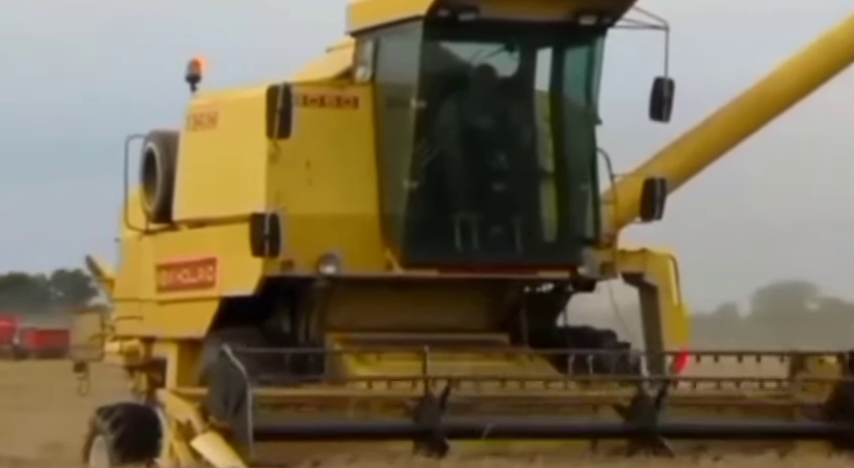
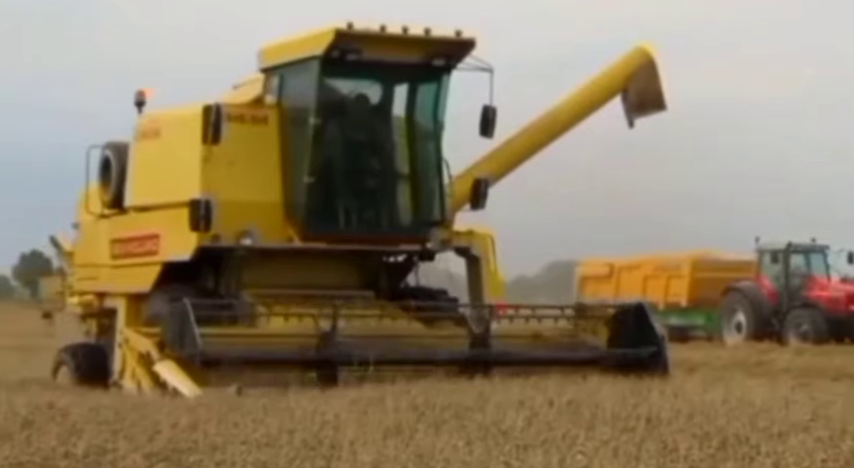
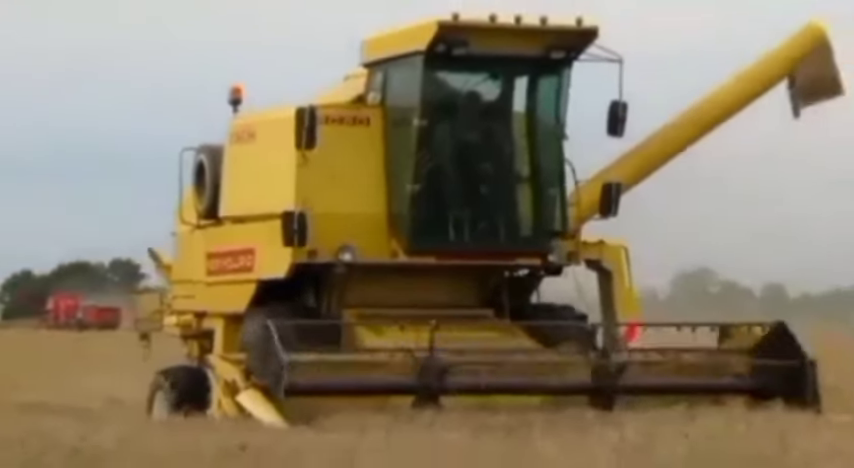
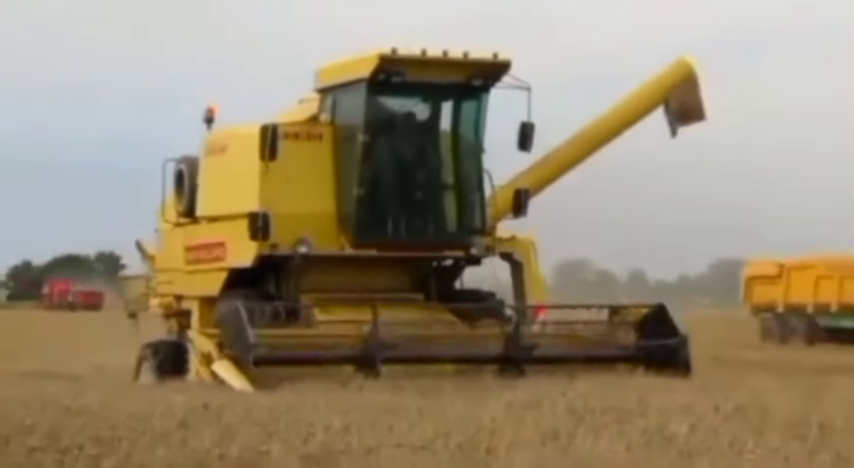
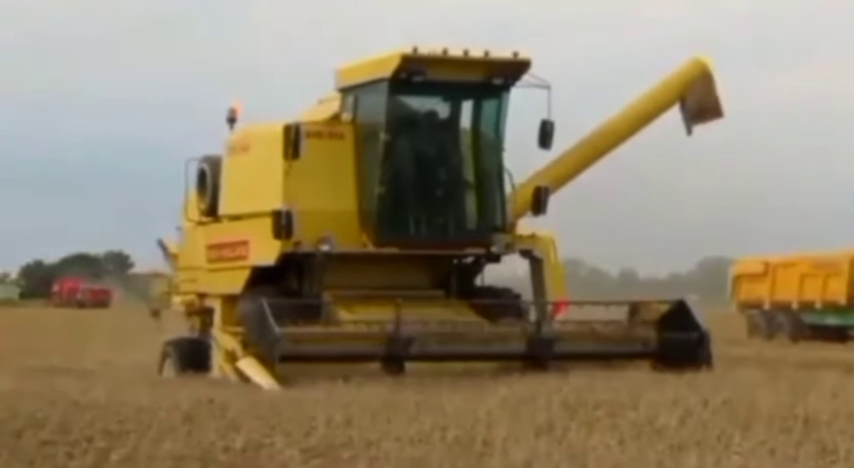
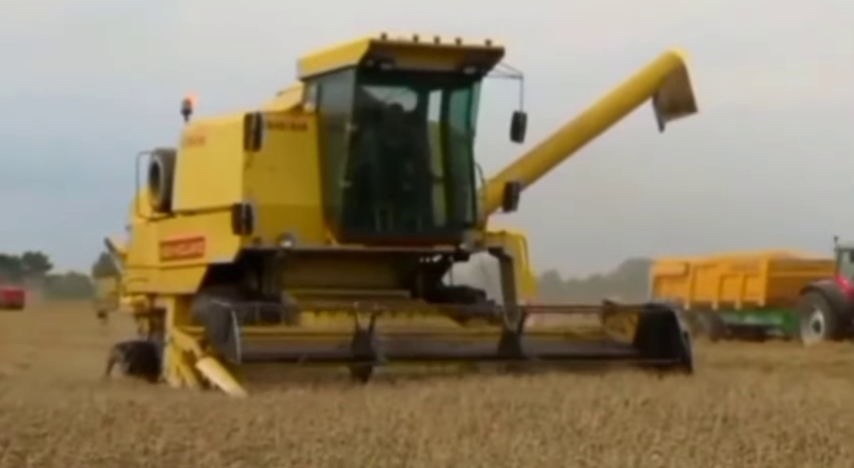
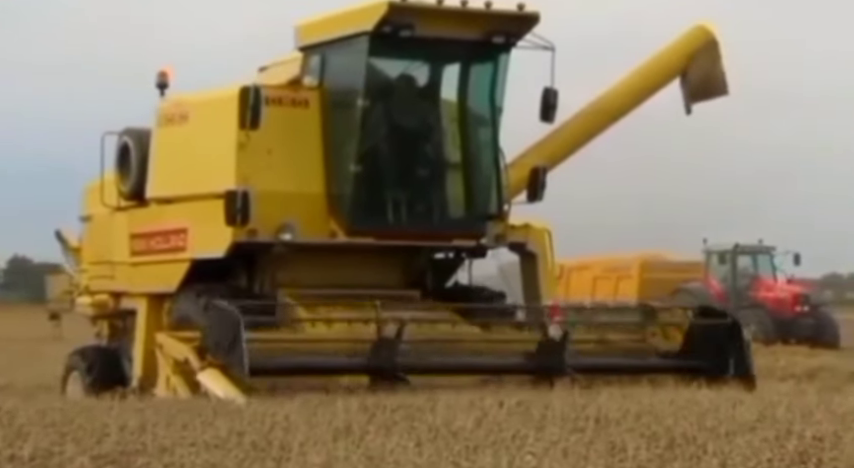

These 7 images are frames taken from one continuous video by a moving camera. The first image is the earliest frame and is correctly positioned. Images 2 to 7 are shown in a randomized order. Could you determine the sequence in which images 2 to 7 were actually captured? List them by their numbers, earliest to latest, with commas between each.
3, 4, 5, 6, 2, 7
